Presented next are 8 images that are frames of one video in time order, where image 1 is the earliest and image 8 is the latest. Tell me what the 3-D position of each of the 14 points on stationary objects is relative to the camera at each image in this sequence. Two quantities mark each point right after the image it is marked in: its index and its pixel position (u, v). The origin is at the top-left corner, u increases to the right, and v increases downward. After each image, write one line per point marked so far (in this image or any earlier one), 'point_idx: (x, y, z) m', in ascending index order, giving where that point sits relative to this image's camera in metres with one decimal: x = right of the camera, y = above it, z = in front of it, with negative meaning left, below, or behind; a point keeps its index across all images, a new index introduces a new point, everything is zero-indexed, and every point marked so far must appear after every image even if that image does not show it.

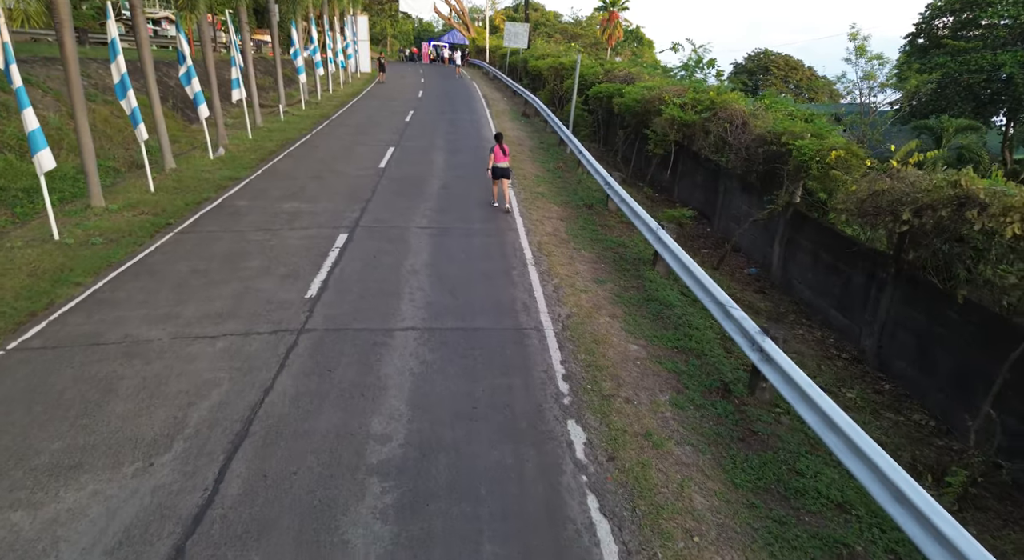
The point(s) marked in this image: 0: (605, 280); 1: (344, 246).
0: (+1.3, 0.0, +8.1) m
1: (-2.7, +0.5, +9.2) m
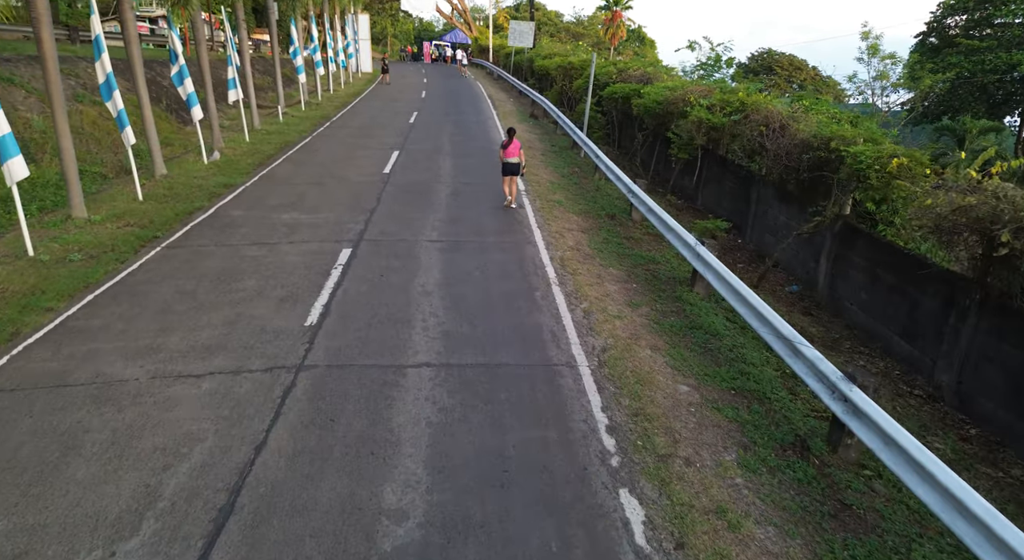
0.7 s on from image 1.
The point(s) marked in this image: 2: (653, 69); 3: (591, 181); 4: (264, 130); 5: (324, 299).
0: (+1.6, -0.3, +7.2) m
1: (-2.4, +0.2, +8.4) m
2: (+4.2, +6.2, +17.1) m
3: (+1.8, +2.3, +13.5) m
4: (-7.9, +4.7, +18.5) m
5: (-2.3, -0.2, +7.2) m
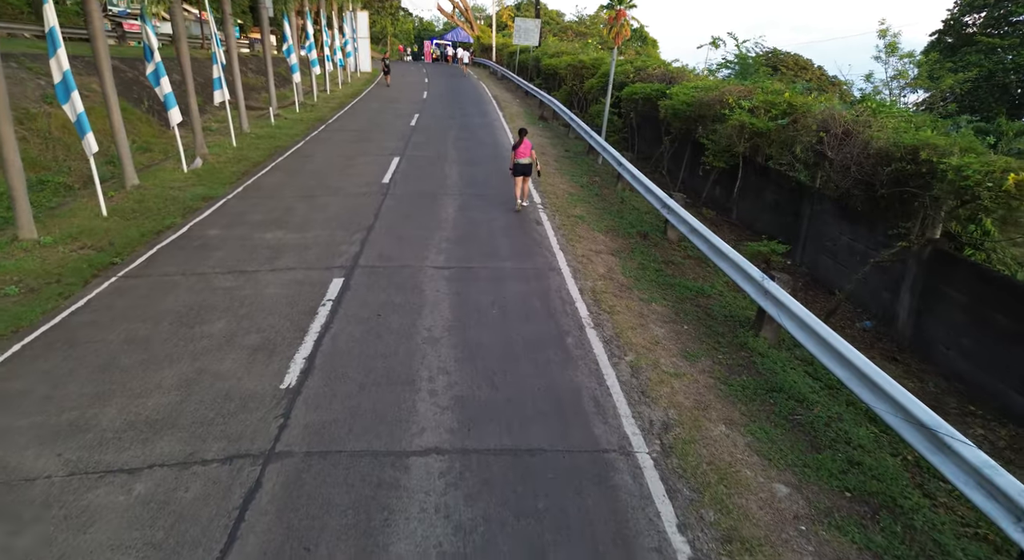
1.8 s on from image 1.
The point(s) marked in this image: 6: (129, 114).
0: (+1.9, -0.7, +5.8) m
1: (-2.1, -0.2, +7.0) m
2: (+4.4, +5.7, +15.8) m
3: (+2.1, +1.8, +12.1) m
4: (-7.6, +4.3, +17.1) m
5: (-2.1, -0.7, +5.8) m
6: (-10.6, +4.6, +16.1) m
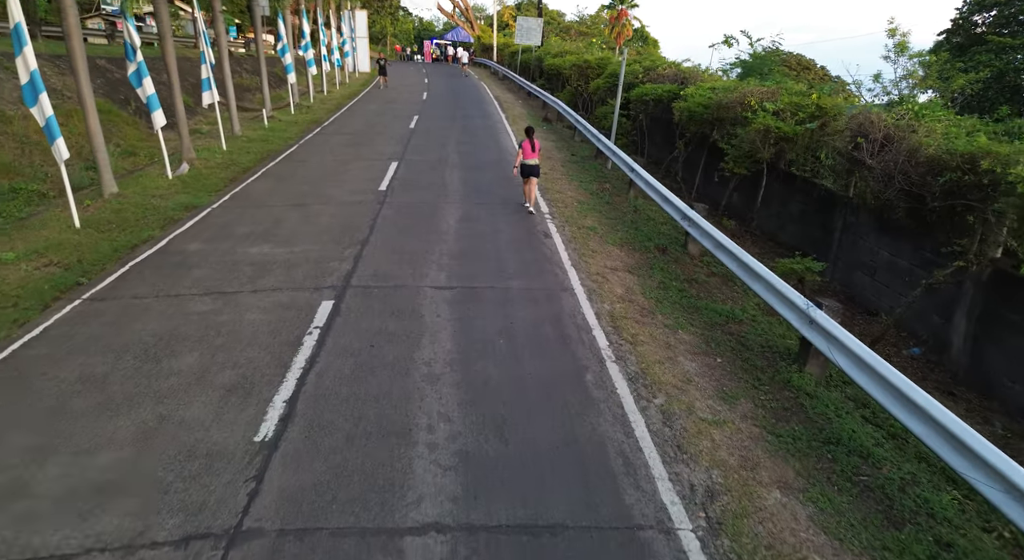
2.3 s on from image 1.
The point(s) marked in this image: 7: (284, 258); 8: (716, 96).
0: (+2.0, -1.0, +5.1) m
1: (-2.0, -0.5, +6.2) m
2: (+4.5, +5.4, +15.0) m
3: (+2.2, +1.6, +11.4) m
4: (-7.5, +4.0, +16.3) m
5: (-1.9, -1.0, +5.1) m
6: (-10.5, +4.3, +15.4) m
7: (-3.2, +0.3, +8.1) m
8: (+3.9, +3.5, +11.2) m
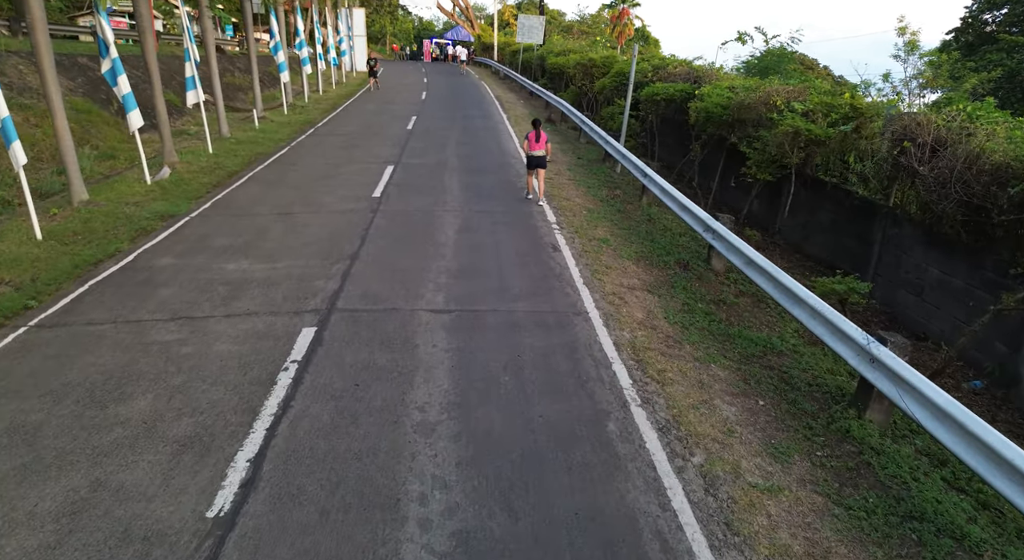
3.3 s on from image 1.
0: (+2.0, -1.2, +4.3) m
1: (-1.9, -0.7, +5.4) m
2: (+4.6, +5.2, +14.2) m
3: (+2.3, +1.3, +10.6) m
4: (-7.4, +3.7, +15.5) m
5: (-1.9, -1.2, +4.3) m
6: (-10.4, +4.1, +14.6) m
7: (-3.1, +0.1, +7.2) m
8: (+4.0, +3.3, +10.4) m
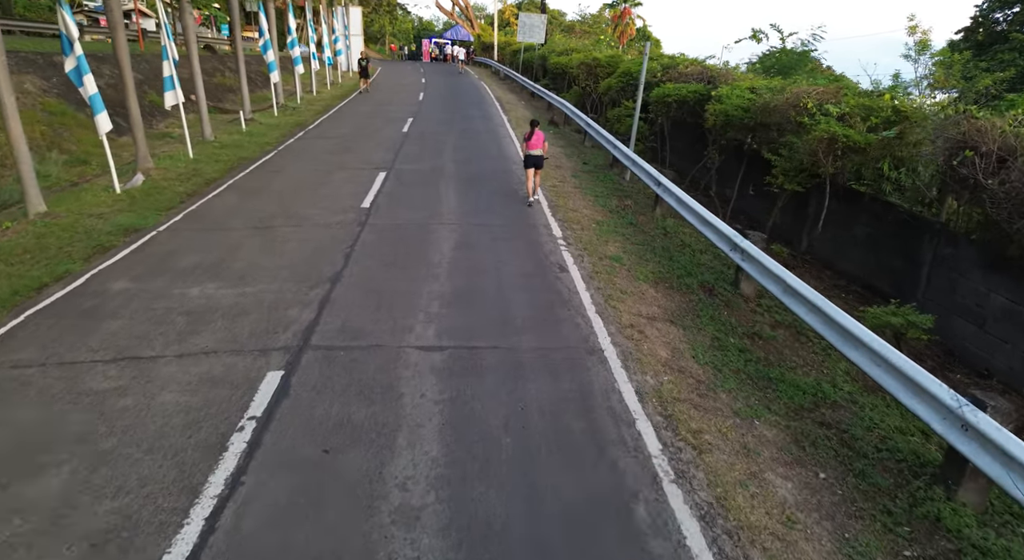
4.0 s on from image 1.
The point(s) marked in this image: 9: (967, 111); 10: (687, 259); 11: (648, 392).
0: (+2.1, -1.5, +3.3) m
1: (-1.9, -1.0, +4.5) m
2: (+4.6, +4.9, +13.3) m
3: (+2.3, +1.0, +9.7) m
4: (-7.4, +3.4, +14.6) m
5: (-1.9, -1.5, +3.3) m
6: (-10.4, +3.7, +13.7) m
7: (-3.1, -0.2, +6.3) m
8: (+4.0, +3.0, +9.5) m
9: (+5.1, +1.9, +6.6) m
10: (+2.4, +0.3, +7.9) m
11: (+1.1, -0.9, +4.8) m
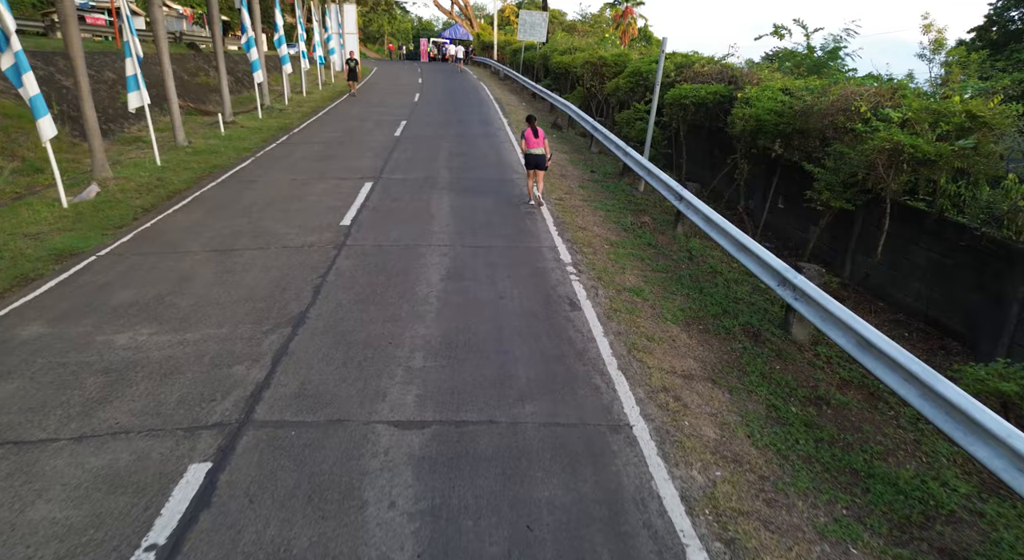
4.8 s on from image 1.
0: (+2.1, -2.0, +2.1) m
1: (-1.9, -1.4, +3.2) m
2: (+4.6, +4.4, +12.0) m
3: (+2.3, +0.6, +8.4) m
4: (-7.4, +3.0, +13.4) m
5: (-1.8, -1.9, +2.1) m
6: (-10.4, +3.3, +12.4) m
7: (-3.1, -0.6, +5.1) m
8: (+4.0, +2.5, +8.2) m
9: (+5.1, +1.5, +5.3) m
10: (+2.4, -0.1, +6.6) m
11: (+1.1, -1.3, +3.6) m
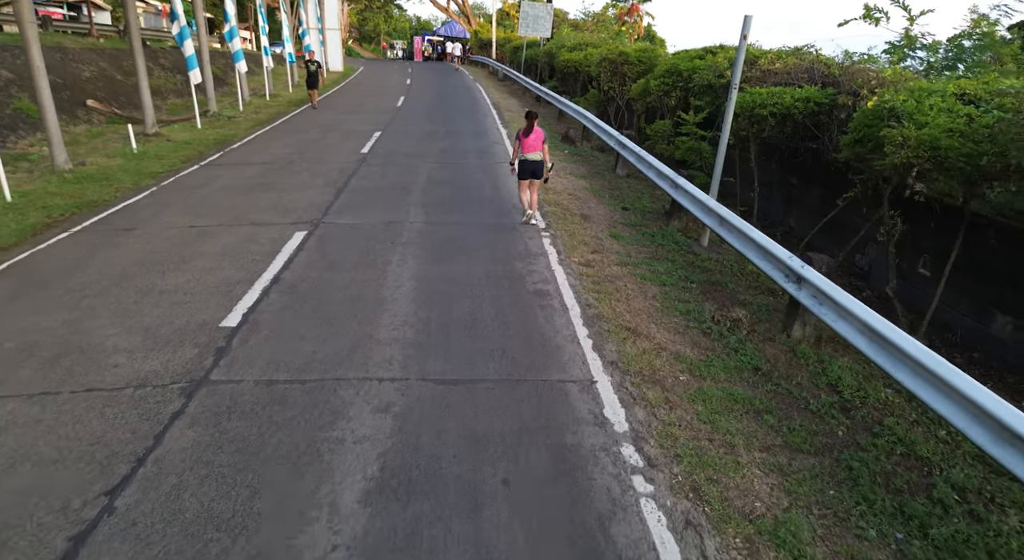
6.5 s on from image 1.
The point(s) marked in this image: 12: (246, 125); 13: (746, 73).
0: (+2.1, -3.2, -1.5) m
1: (-1.9, -2.7, -0.4) m
2: (+4.7, +3.2, +8.4) m
3: (+2.3, -0.6, +4.8) m
4: (-7.4, +1.8, +9.7) m
5: (-1.8, -3.1, -1.5) m
6: (-10.4, +2.1, +8.8) m
7: (-3.0, -1.9, +1.5) m
8: (+4.0, +1.3, +4.6) m
9: (+5.2, +0.3, +1.7) m
10: (+2.4, -1.3, +3.0) m
11: (+1.2, -2.5, -0.1) m
12: (-6.9, +4.1, +15.3) m
13: (+3.8, +3.4, +9.5) m
